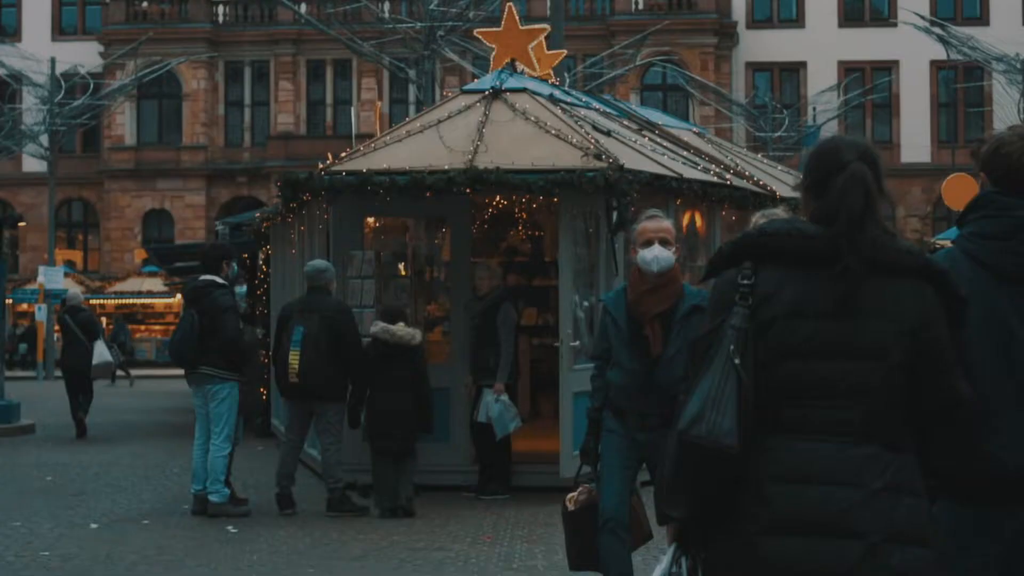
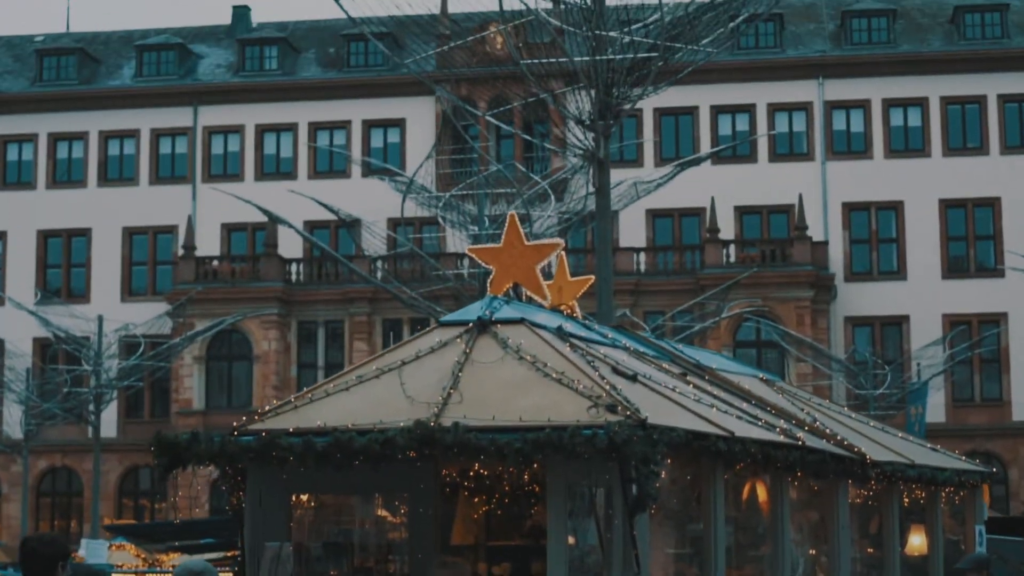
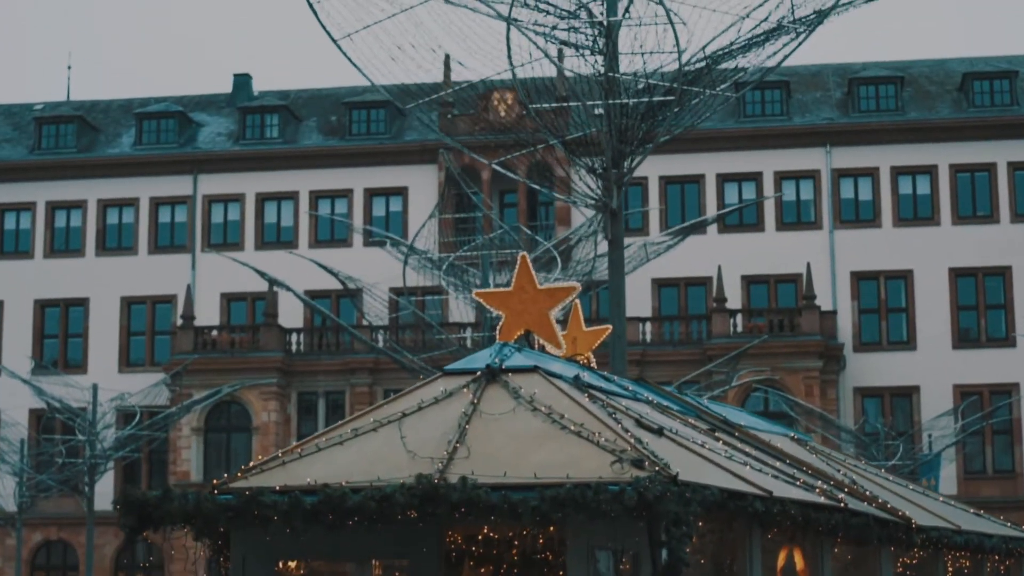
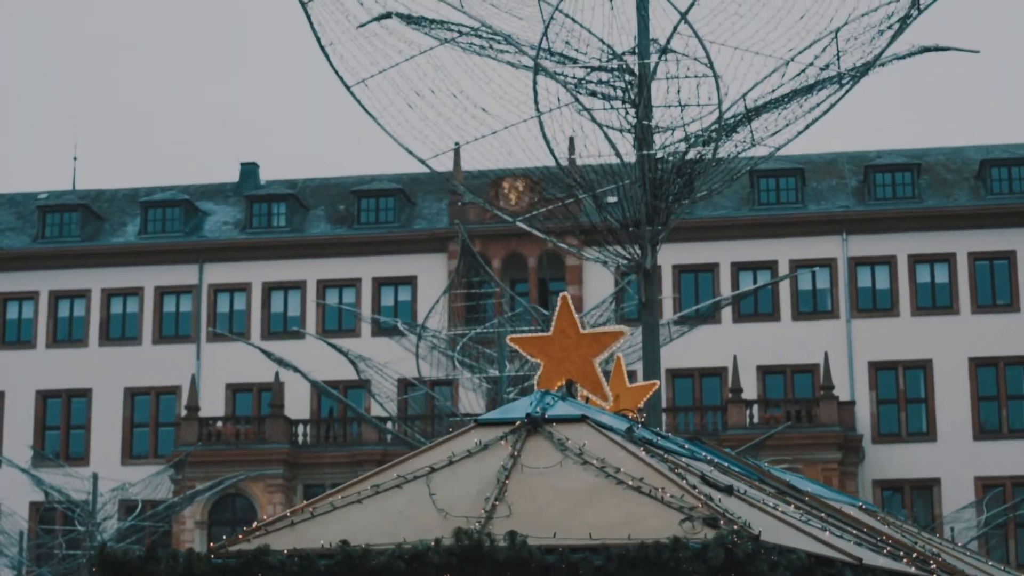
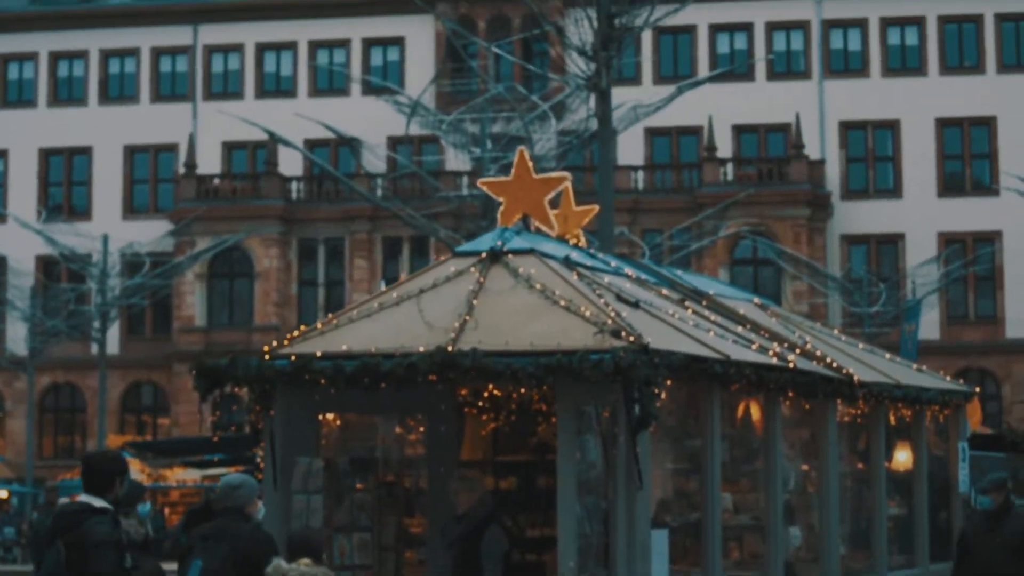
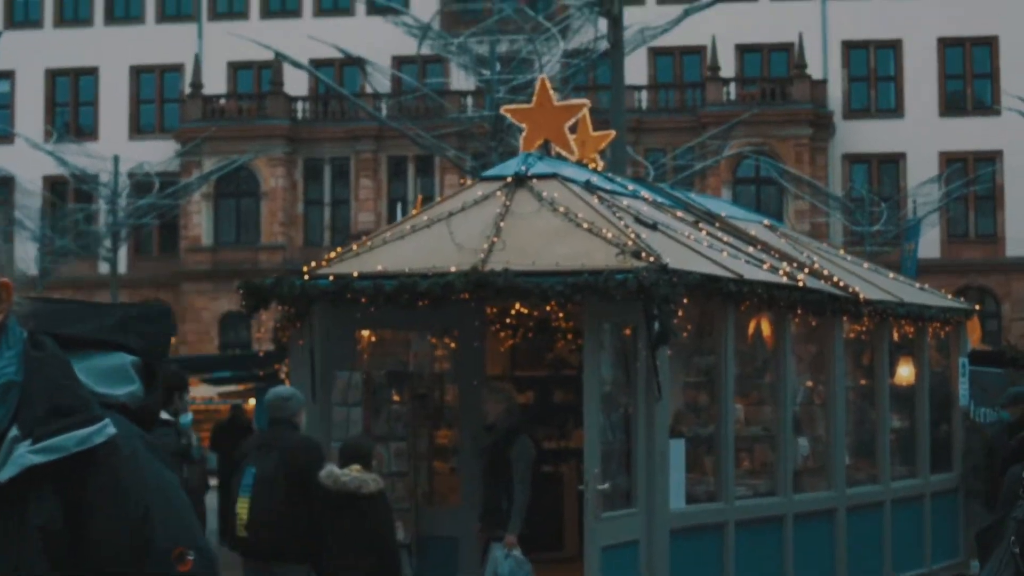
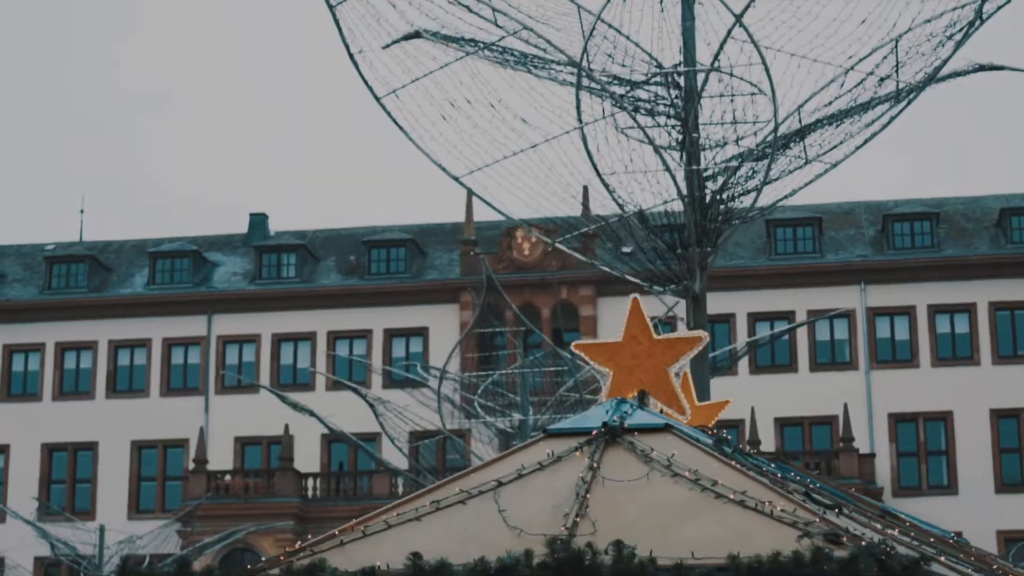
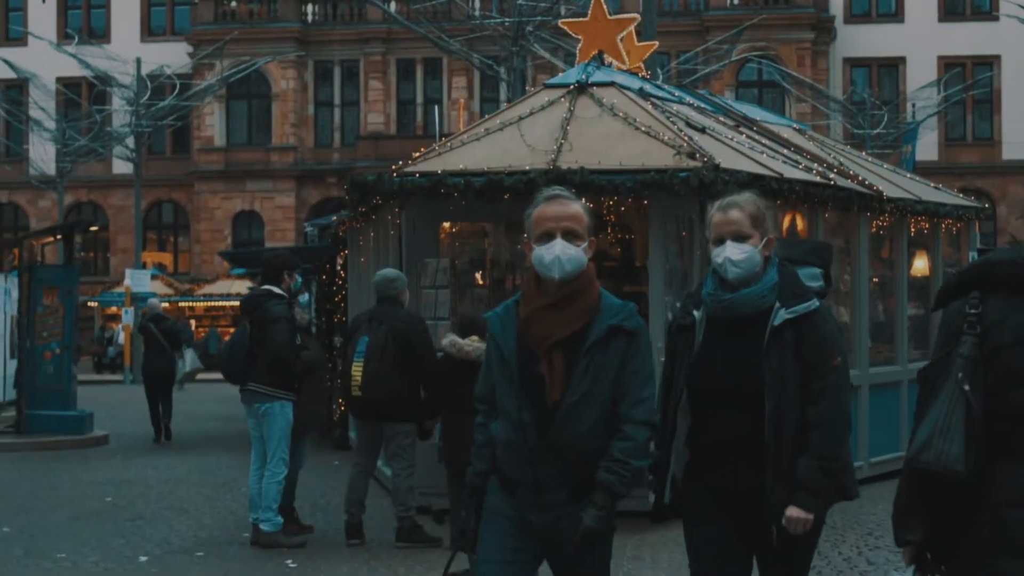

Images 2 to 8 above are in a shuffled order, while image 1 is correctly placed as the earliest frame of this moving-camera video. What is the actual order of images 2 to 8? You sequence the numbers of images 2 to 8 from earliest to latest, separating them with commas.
8, 6, 5, 2, 3, 4, 7
